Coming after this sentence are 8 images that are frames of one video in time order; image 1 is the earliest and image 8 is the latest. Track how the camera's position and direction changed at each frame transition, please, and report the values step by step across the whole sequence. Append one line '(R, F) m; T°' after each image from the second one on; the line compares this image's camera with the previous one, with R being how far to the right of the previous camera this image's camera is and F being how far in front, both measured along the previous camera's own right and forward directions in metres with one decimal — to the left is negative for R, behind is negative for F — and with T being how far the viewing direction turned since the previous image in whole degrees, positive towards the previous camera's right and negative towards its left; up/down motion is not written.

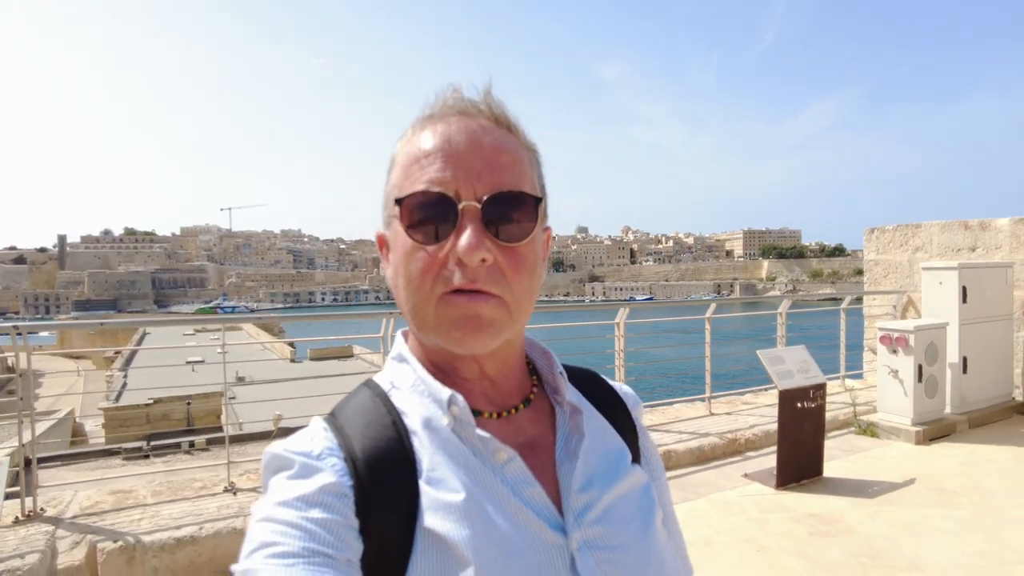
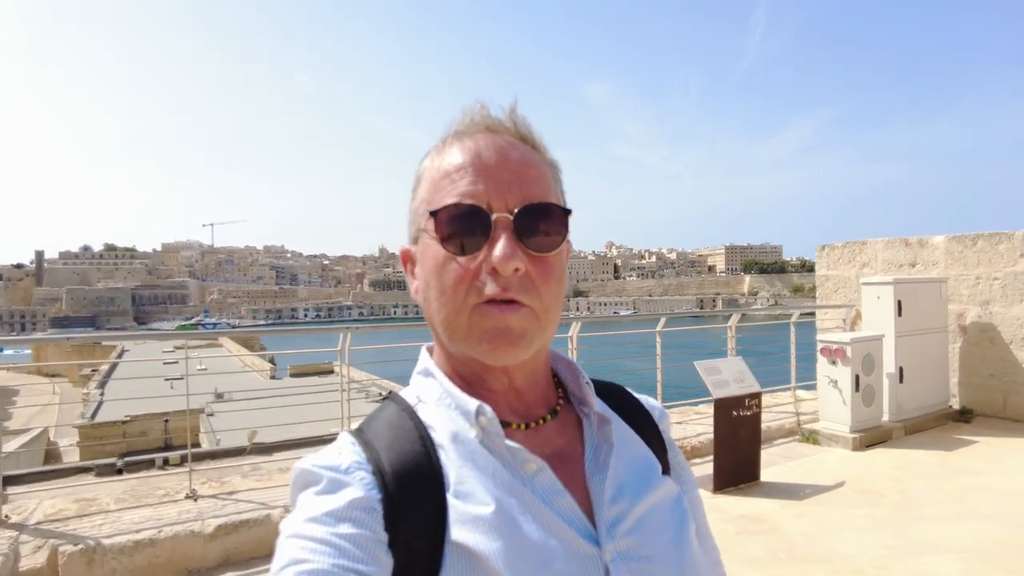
(+0.2, -0.2) m; +1°
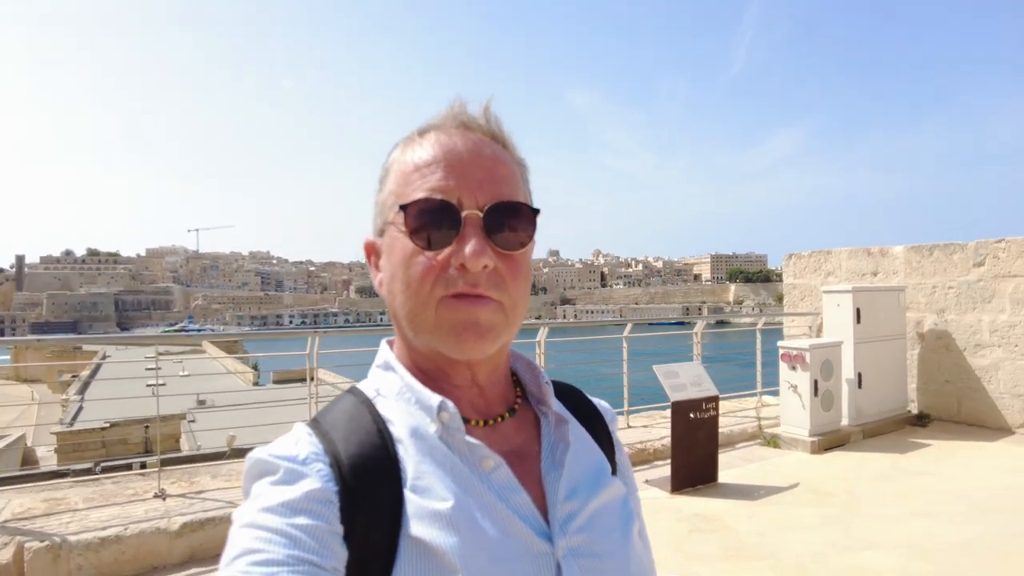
(+0.1, -0.1) m; +1°
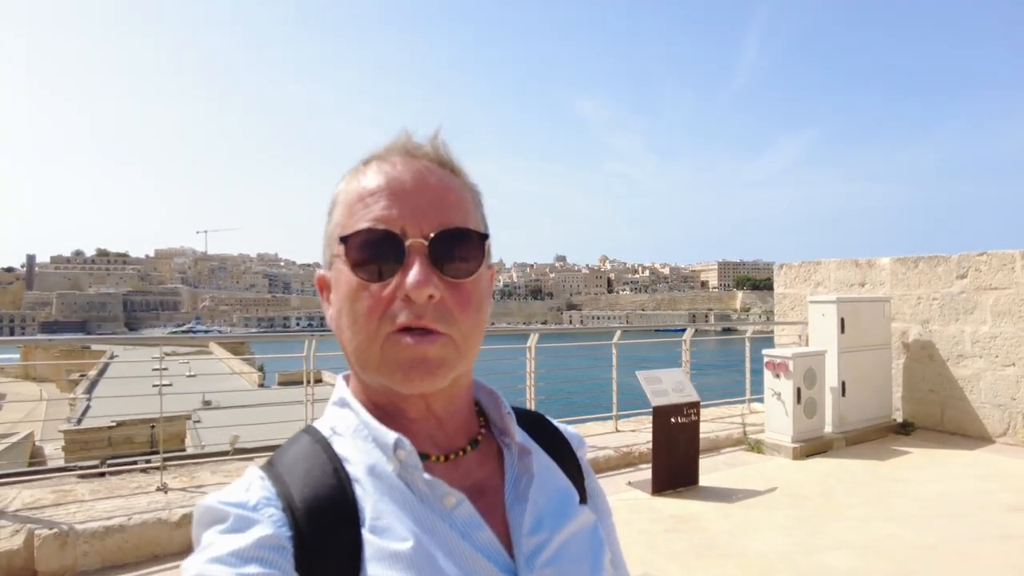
(+0.1, -0.2) m; -1°
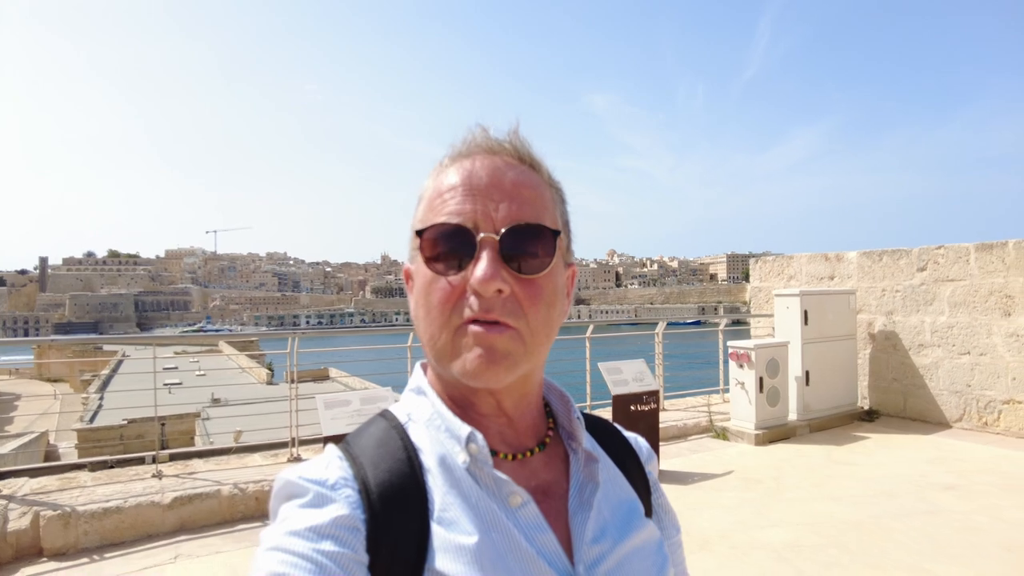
(+0.3, -0.3) m; -1°
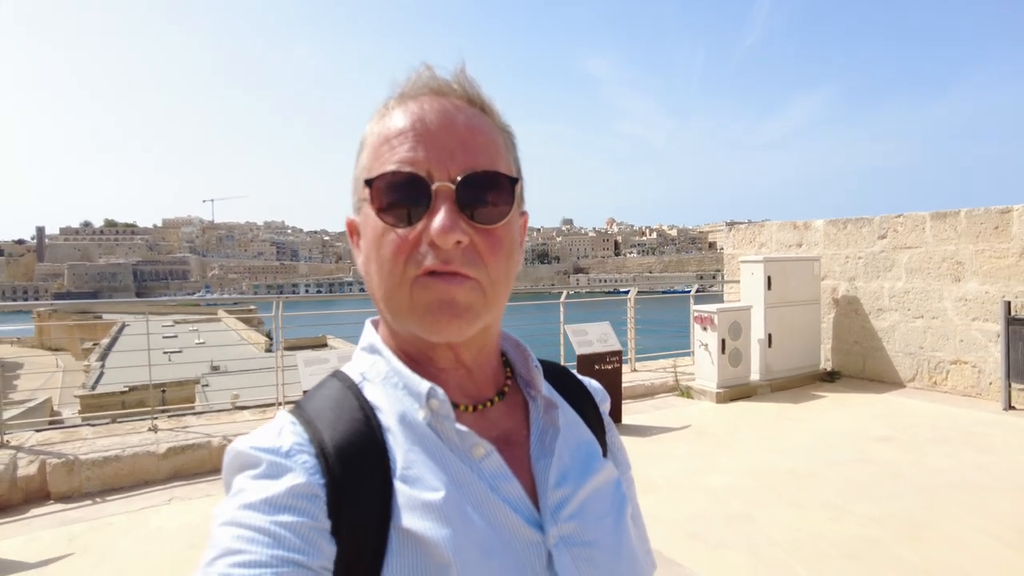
(+0.2, -0.3) m; 0°
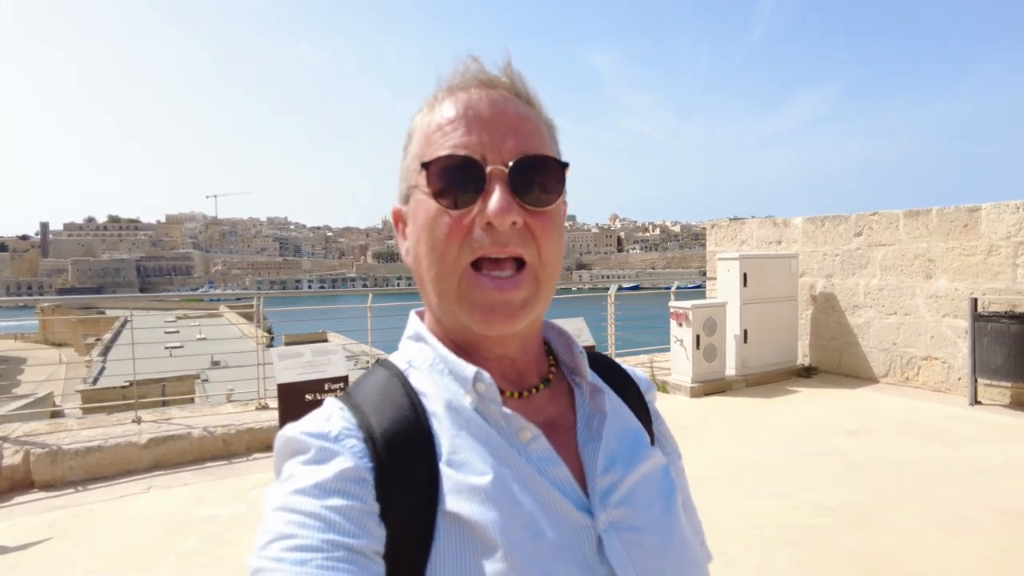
(+0.2, -0.1) m; 0°
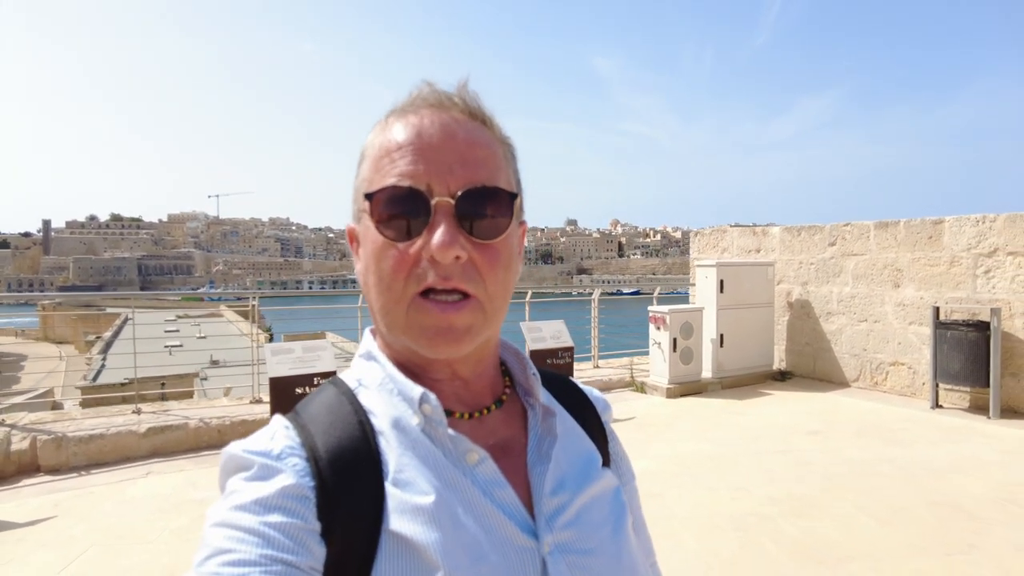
(+0.1, -0.3) m; 0°
